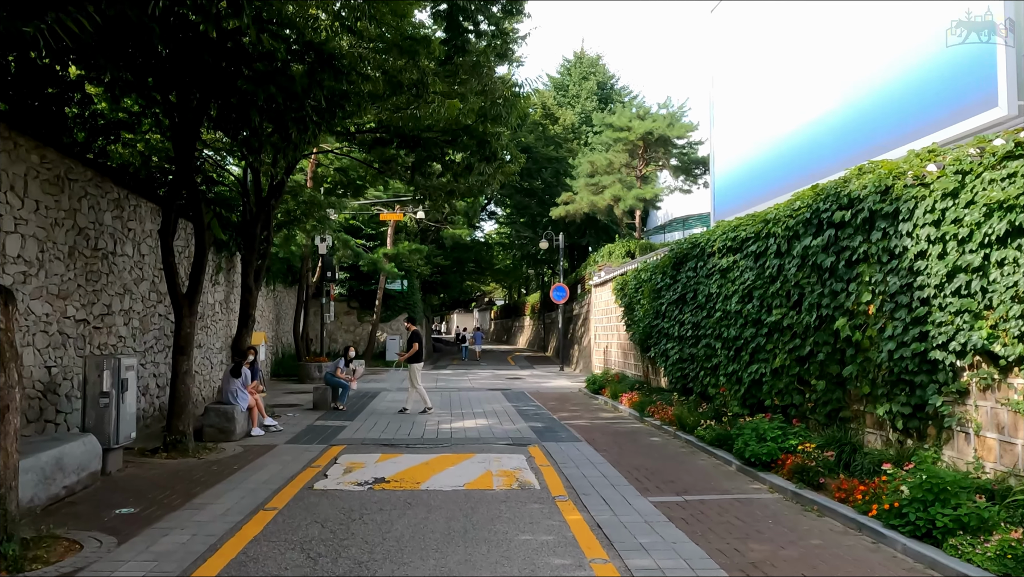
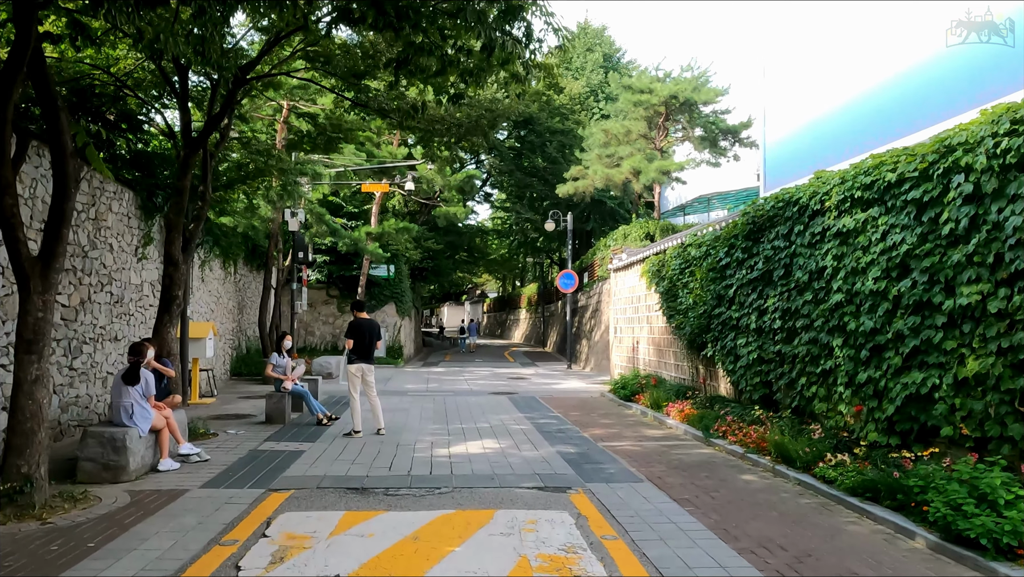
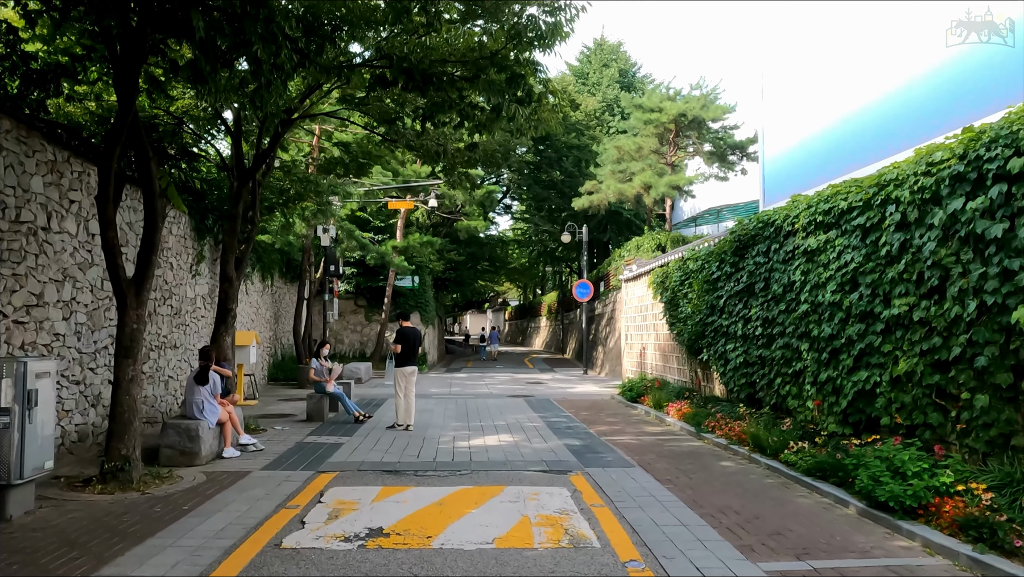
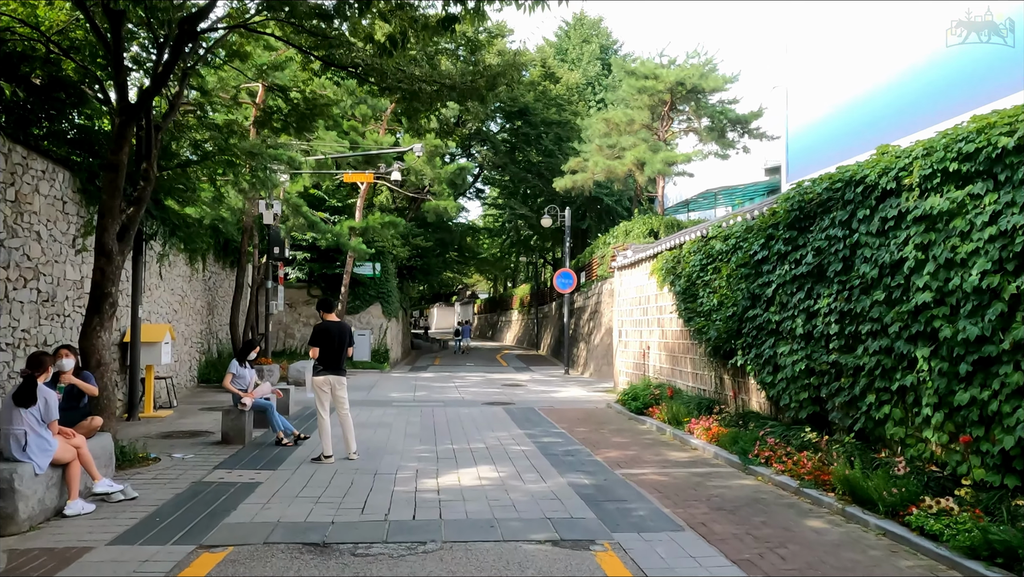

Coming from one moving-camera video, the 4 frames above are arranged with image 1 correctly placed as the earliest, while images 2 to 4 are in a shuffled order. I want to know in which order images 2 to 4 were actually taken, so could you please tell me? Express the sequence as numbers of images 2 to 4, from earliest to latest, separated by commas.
3, 2, 4
